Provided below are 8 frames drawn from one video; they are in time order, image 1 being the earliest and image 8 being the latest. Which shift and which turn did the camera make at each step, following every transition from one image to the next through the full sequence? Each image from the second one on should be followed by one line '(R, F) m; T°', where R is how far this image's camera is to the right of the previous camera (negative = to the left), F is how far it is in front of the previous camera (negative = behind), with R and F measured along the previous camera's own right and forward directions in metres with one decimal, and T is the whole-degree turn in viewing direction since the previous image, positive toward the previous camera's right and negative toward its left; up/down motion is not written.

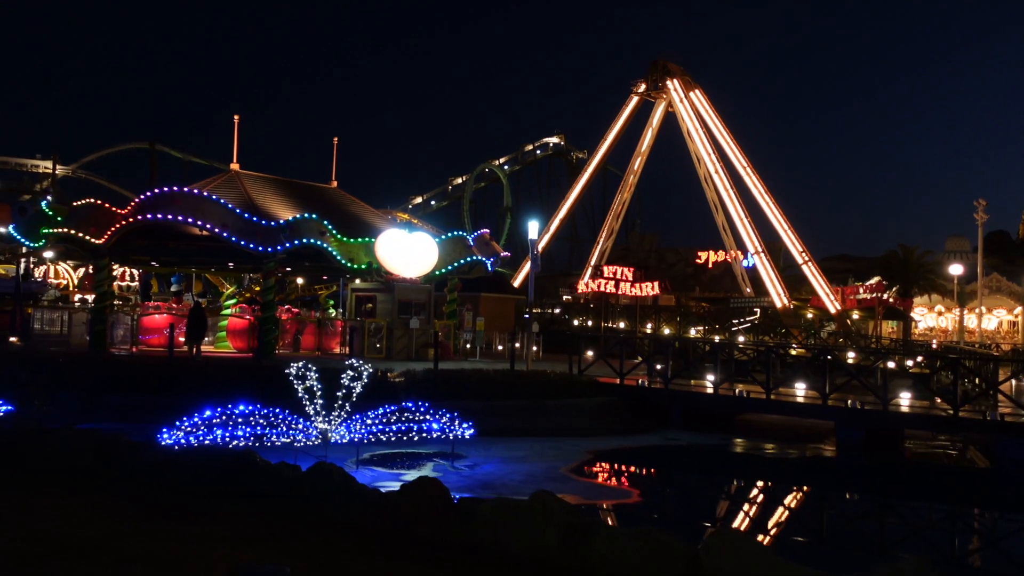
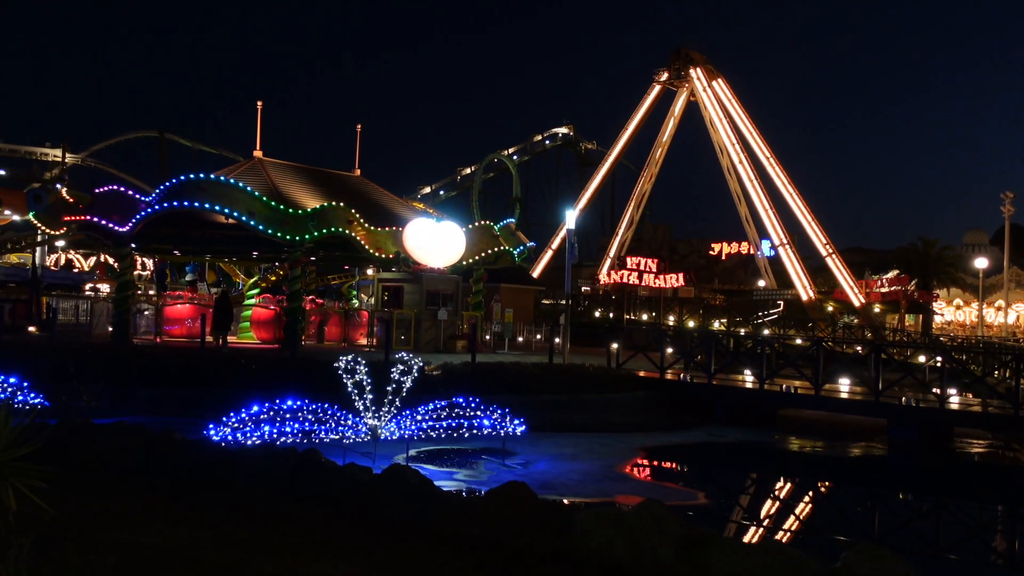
(-0.7, +0.5) m; 0°
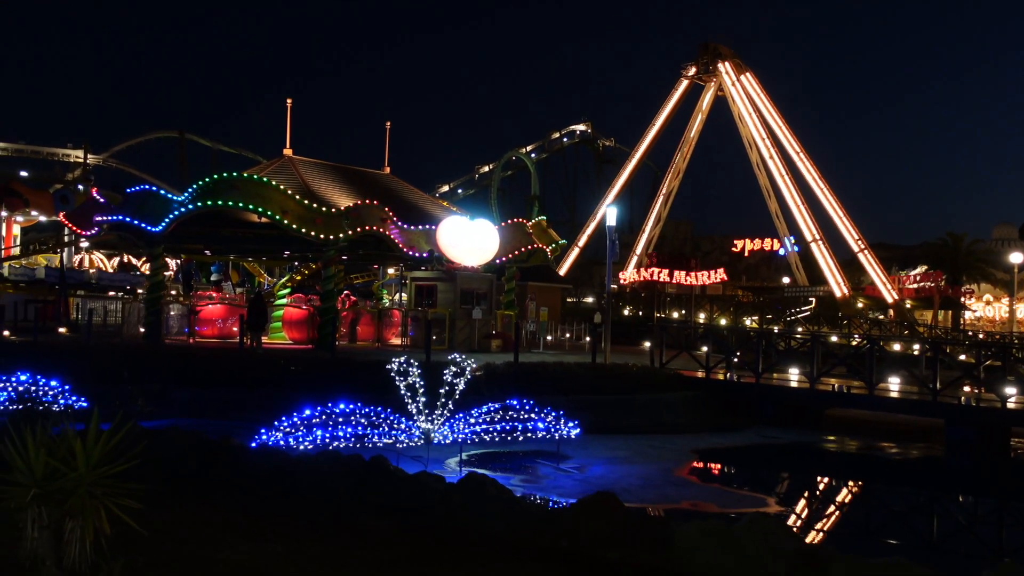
(-0.5, +0.4) m; -1°
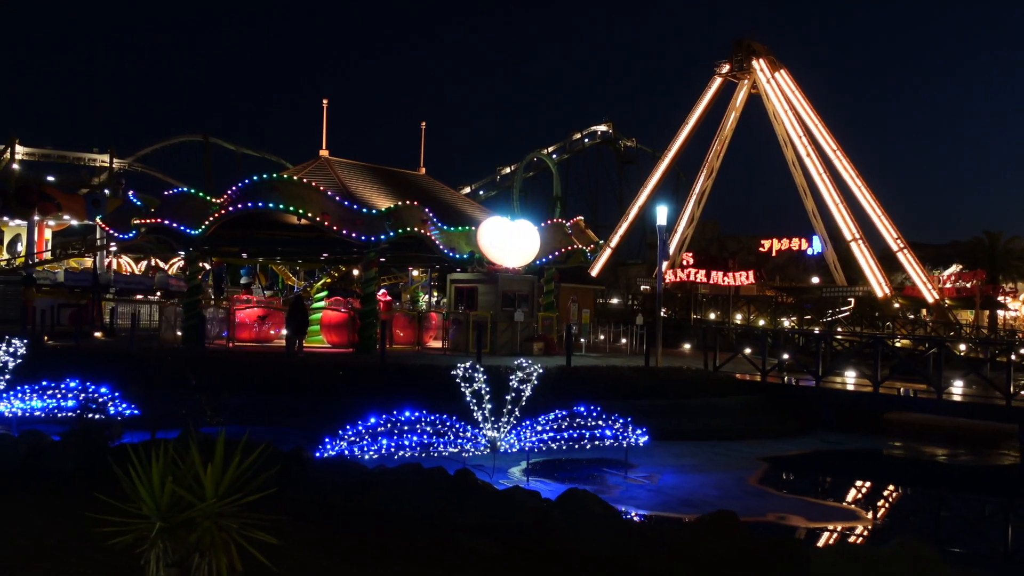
(-0.6, +0.4) m; -1°
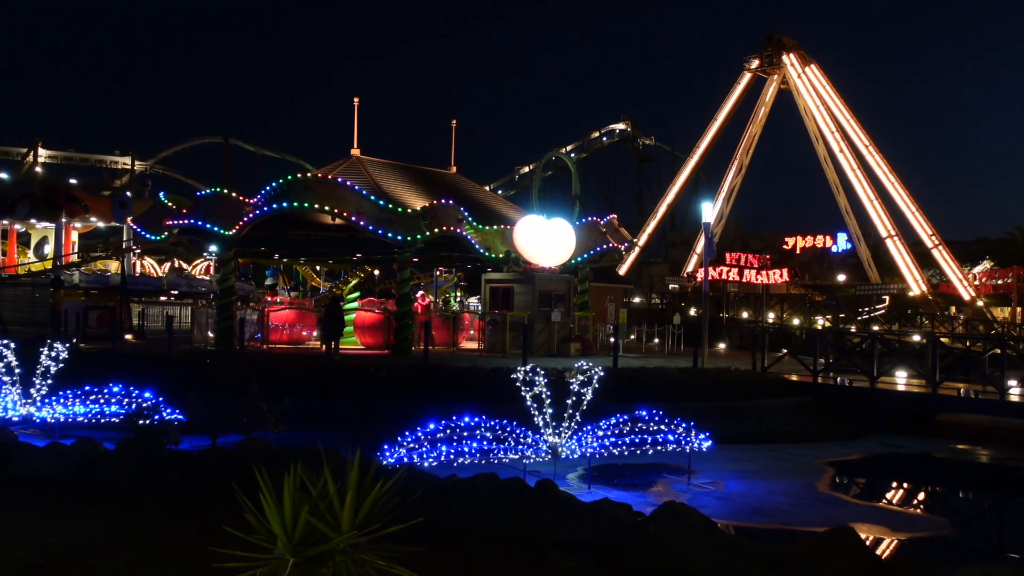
(-0.5, +0.4) m; -1°
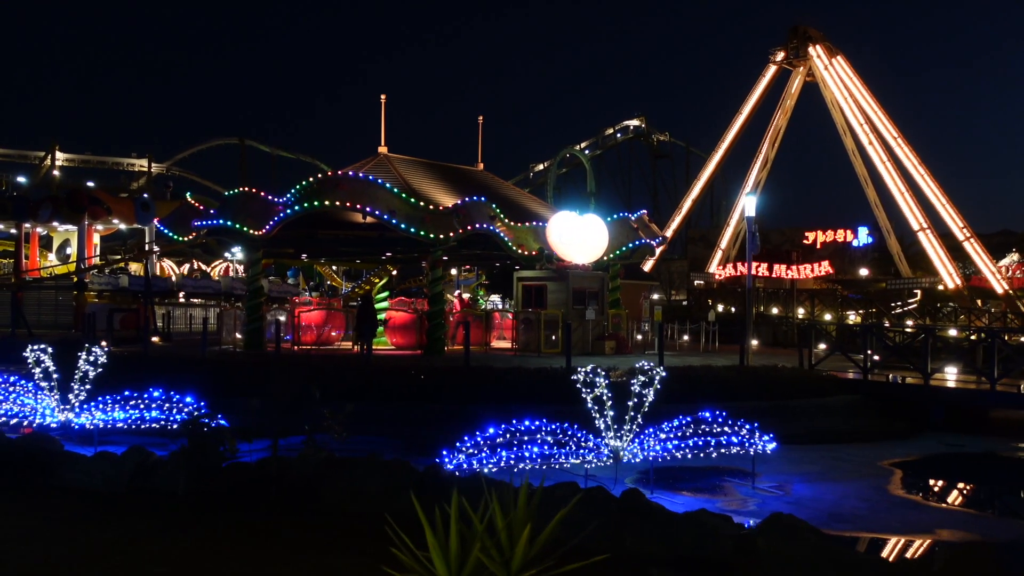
(-0.5, +0.4) m; -1°
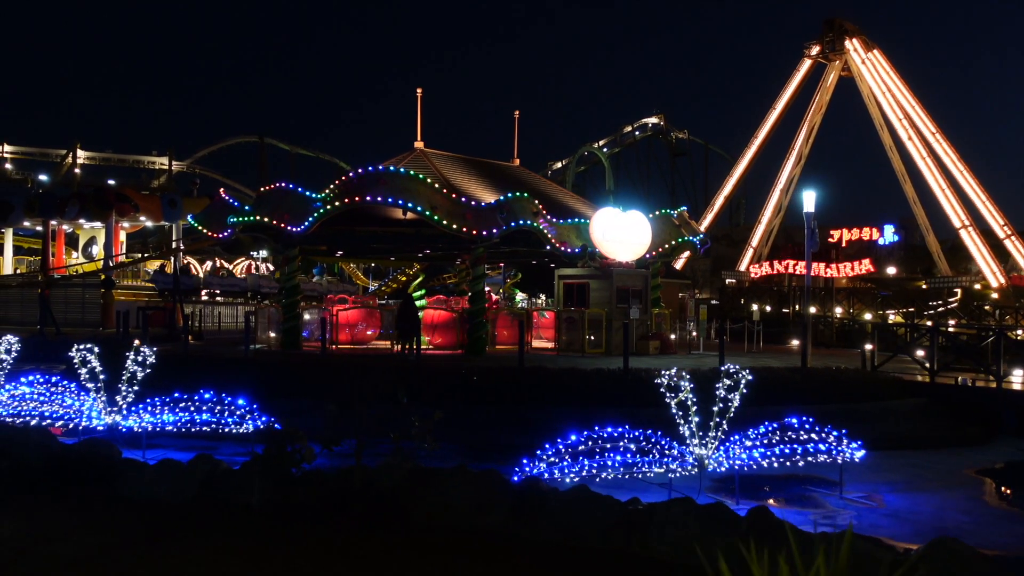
(-0.6, +0.5) m; -1°
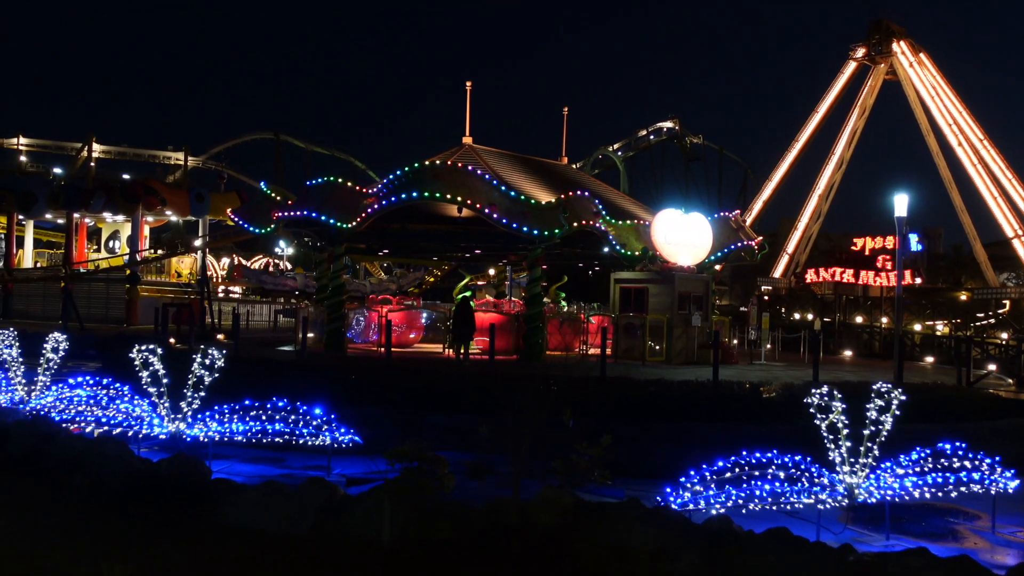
(-1.1, +1.0) m; 0°
